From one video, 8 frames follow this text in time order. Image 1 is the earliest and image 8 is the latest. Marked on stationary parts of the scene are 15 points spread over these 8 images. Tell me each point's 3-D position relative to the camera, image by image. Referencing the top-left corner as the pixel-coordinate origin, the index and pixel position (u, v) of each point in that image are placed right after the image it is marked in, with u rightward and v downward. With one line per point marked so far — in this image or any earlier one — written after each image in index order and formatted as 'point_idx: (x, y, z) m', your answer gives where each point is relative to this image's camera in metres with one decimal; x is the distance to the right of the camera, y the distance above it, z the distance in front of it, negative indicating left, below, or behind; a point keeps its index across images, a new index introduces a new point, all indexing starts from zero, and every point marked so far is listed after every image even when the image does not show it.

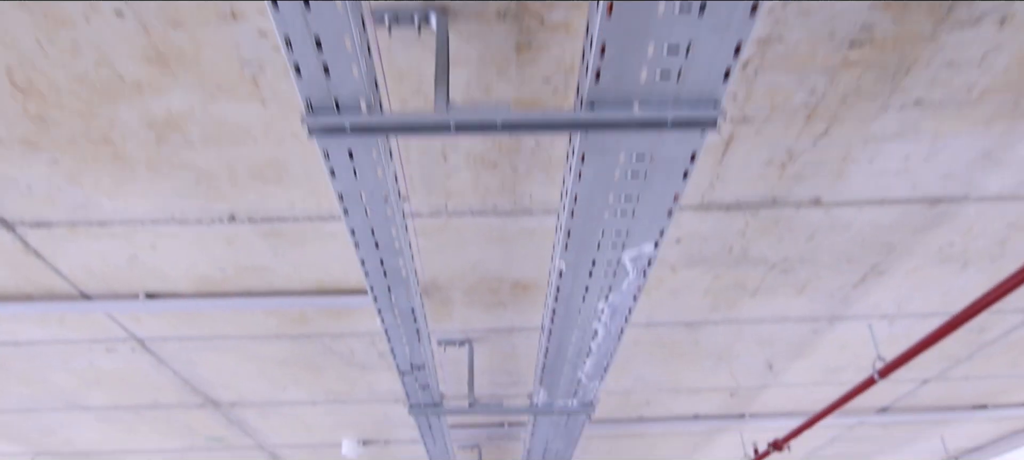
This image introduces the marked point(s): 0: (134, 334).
0: (-1.1, -0.3, +2.3) m
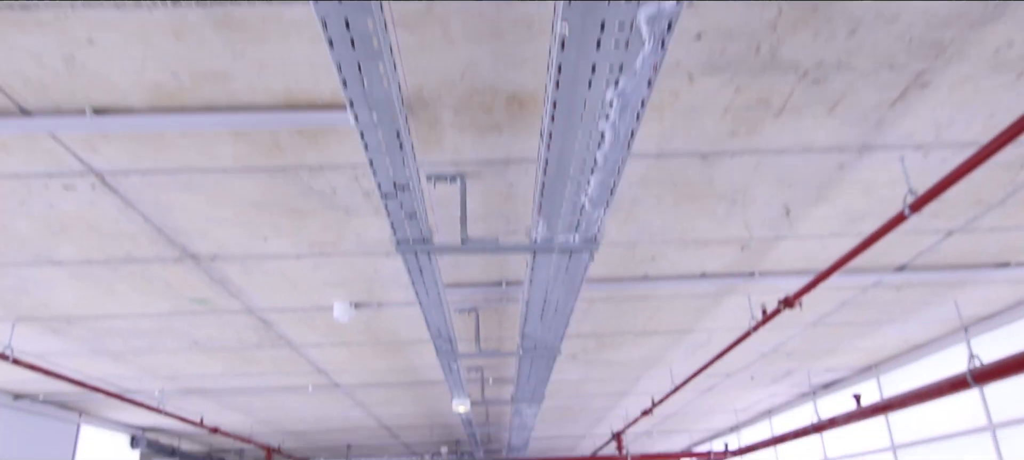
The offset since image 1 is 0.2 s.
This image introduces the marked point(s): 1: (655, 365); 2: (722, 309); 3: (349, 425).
0: (-1.2, +0.2, +2.1) m
1: (+0.9, -0.9, +5.0) m
2: (+1.0, -0.4, +3.7) m
3: (-1.6, -1.9, +7.3) m
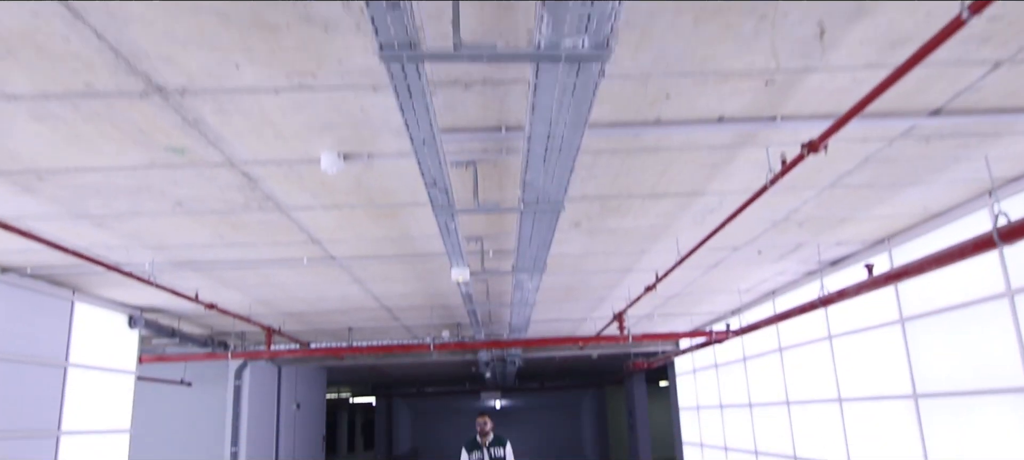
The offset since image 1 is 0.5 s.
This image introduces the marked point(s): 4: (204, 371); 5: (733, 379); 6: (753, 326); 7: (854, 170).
0: (-1.2, +0.6, +1.8) m
1: (+1.0, 0.0, +4.8) m
2: (+1.0, +0.3, +3.5) m
3: (-1.6, -0.7, +7.2) m
4: (-4.6, -2.1, +11.2) m
5: (+2.7, -1.8, +9.2) m
6: (+2.3, -0.9, +7.1) m
7: (+1.7, +0.3, +3.7) m
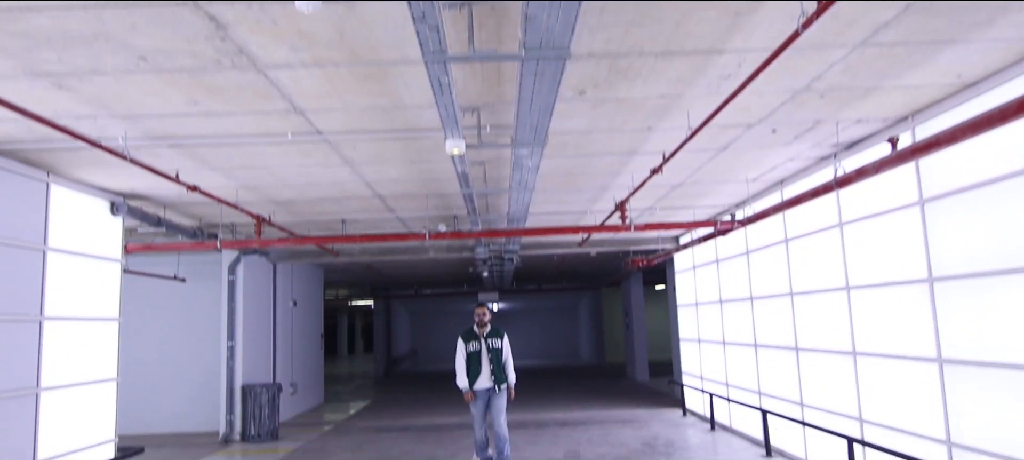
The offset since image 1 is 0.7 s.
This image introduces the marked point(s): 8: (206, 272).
0: (-1.2, +1.0, +1.4) m
1: (+0.9, +0.7, +4.5) m
2: (+1.0, +0.9, +3.1) m
3: (-1.6, +0.3, +6.9) m
4: (-4.6, -0.5, +11.0) m
5: (+2.7, -0.5, +9.1) m
6: (+2.3, +0.1, +6.8) m
7: (+1.7, +0.9, +3.3) m
8: (-4.5, -0.6, +11.0) m
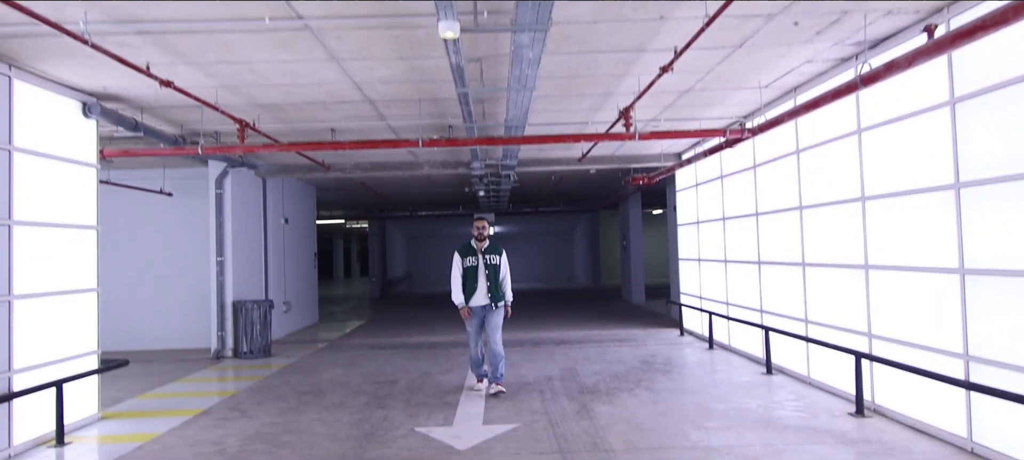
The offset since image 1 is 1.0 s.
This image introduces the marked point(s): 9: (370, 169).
0: (-1.1, +1.3, +0.9) m
1: (+0.9, +1.3, +4.1) m
2: (+1.0, +1.3, +2.7) m
3: (-1.6, +1.1, +6.5) m
4: (-4.6, +0.7, +10.6) m
5: (+2.6, +0.5, +8.8) m
6: (+2.2, +0.9, +6.5) m
7: (+1.7, +1.4, +2.9) m
8: (-4.5, +0.6, +10.6) m
9: (-2.1, +0.9, +11.2) m
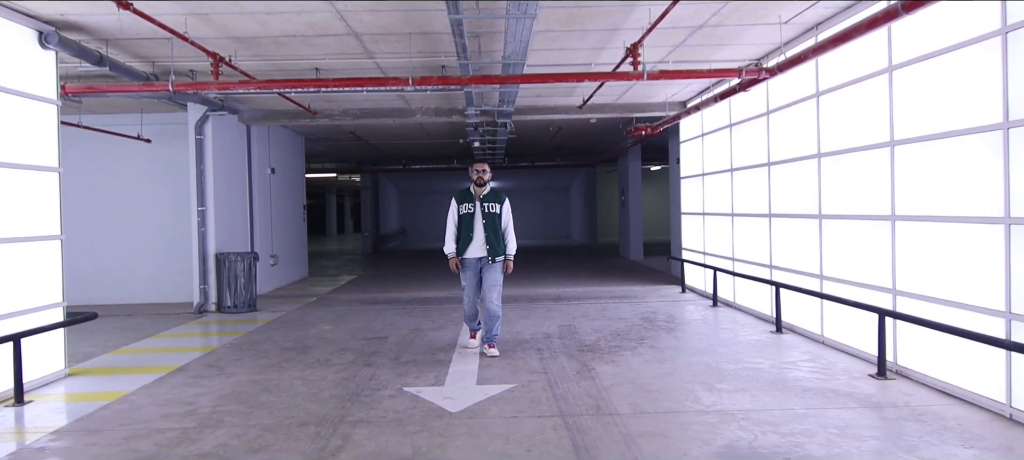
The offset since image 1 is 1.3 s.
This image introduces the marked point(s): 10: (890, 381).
0: (-1.1, +1.4, +0.4) m
1: (+0.9, +1.6, +3.5) m
2: (+1.0, +1.5, +2.1) m
3: (-1.6, +1.6, +5.9) m
4: (-4.7, +1.4, +10.1) m
5: (+2.6, +1.0, +8.3) m
6: (+2.2, +1.3, +5.9) m
7: (+1.7, +1.6, +2.4) m
8: (-4.5, +1.3, +10.1) m
9: (-2.1, +1.6, +10.6) m
10: (+2.6, -1.0, +5.2) m
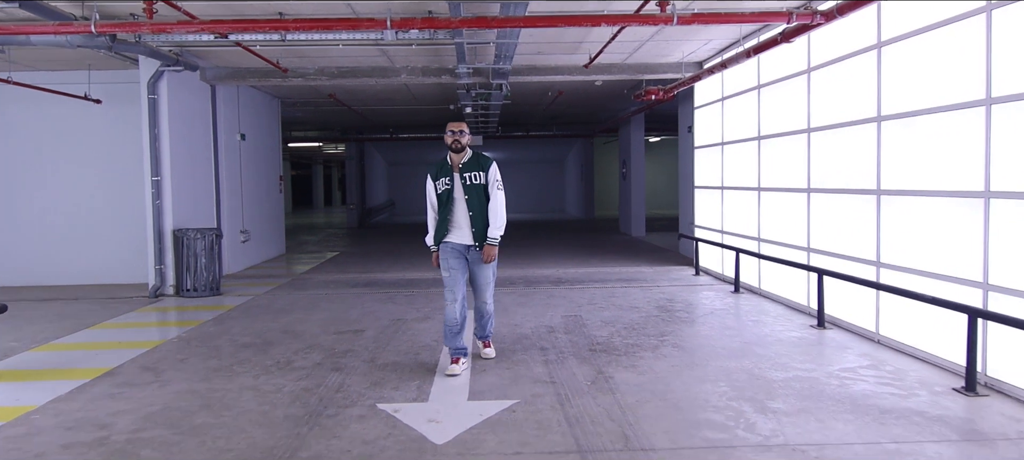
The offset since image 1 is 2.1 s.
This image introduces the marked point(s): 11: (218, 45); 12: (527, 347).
0: (-1.0, +1.4, -0.8) m
1: (+1.0, +1.6, +2.4) m
2: (+1.1, +1.5, +1.0) m
3: (-1.6, +1.7, +4.8) m
4: (-4.7, +1.7, +8.9) m
5: (+2.6, +1.2, +7.2) m
6: (+2.2, +1.5, +4.8) m
7: (+1.7, +1.6, +1.2) m
8: (-4.6, +1.6, +8.9) m
9: (-2.2, +1.9, +9.5) m
10: (+2.6, -0.9, +4.1) m
11: (-3.1, +1.9, +8.0) m
12: (+0.1, -0.9, +5.5) m
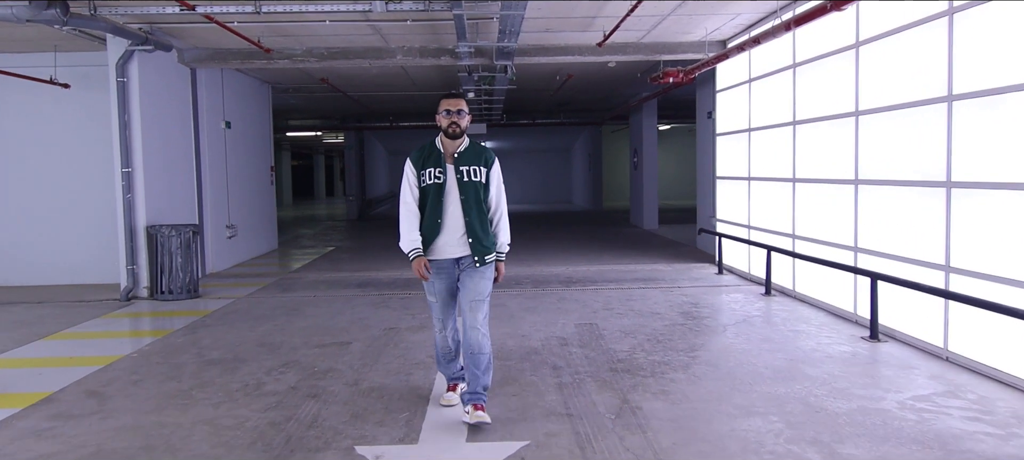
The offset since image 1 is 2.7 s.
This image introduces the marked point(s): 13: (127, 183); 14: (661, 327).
0: (-1.0, +1.3, -1.6) m
1: (+1.0, +1.6, +1.6) m
2: (+1.1, +1.5, +0.2) m
3: (-1.6, +1.7, +4.0) m
4: (-4.7, +1.7, +8.1) m
5: (+2.6, +1.3, +6.4) m
6: (+2.3, +1.5, +4.0) m
7: (+1.7, +1.5, +0.4) m
8: (-4.5, +1.7, +8.1) m
9: (-2.1, +2.0, +8.7) m
10: (+2.6, -0.9, +3.4) m
11: (-3.0, +2.0, +7.2) m
12: (+0.2, -0.9, +4.8) m
13: (-3.9, +0.5, +7.7) m
14: (+1.2, -0.8, +5.9) m
